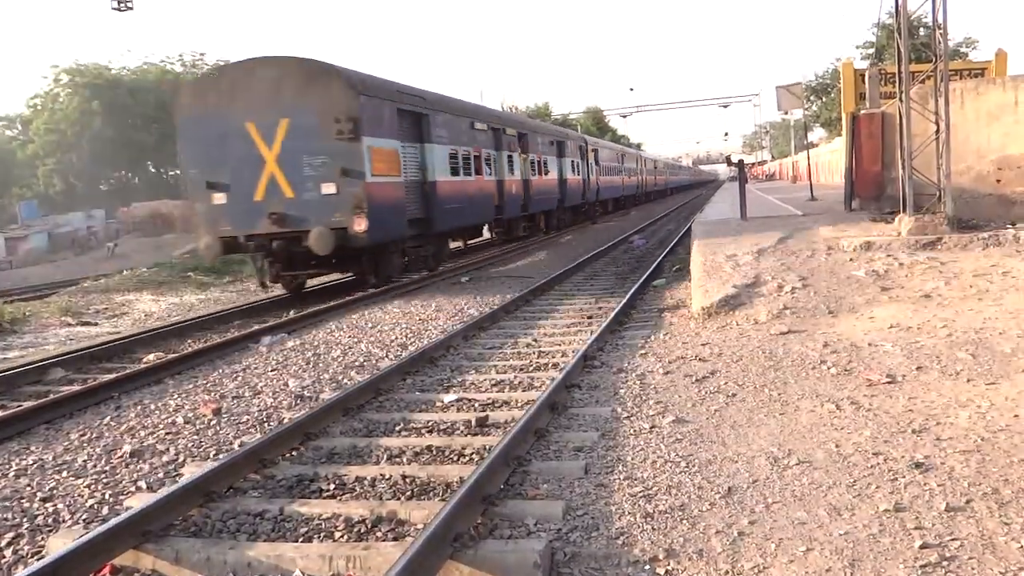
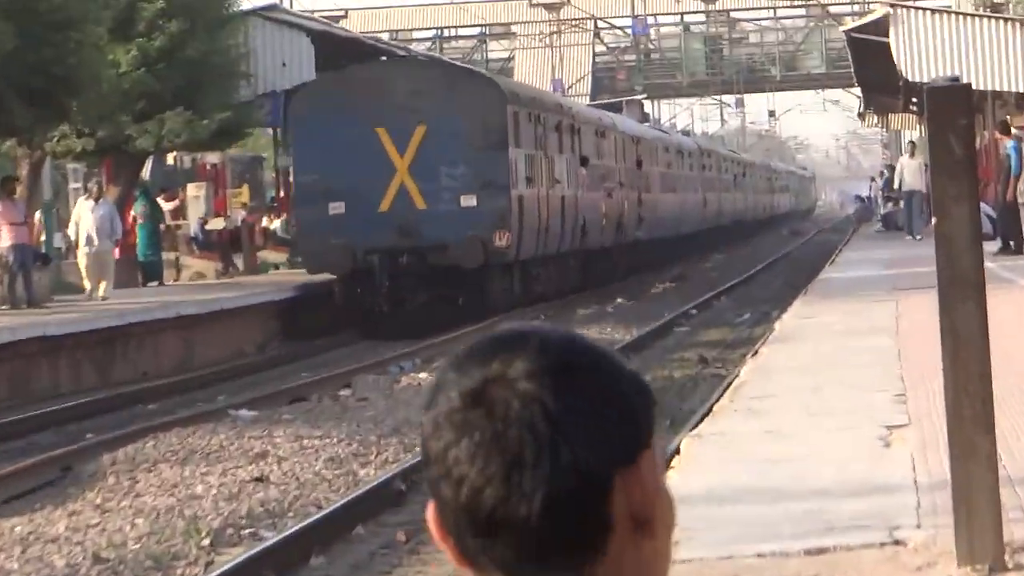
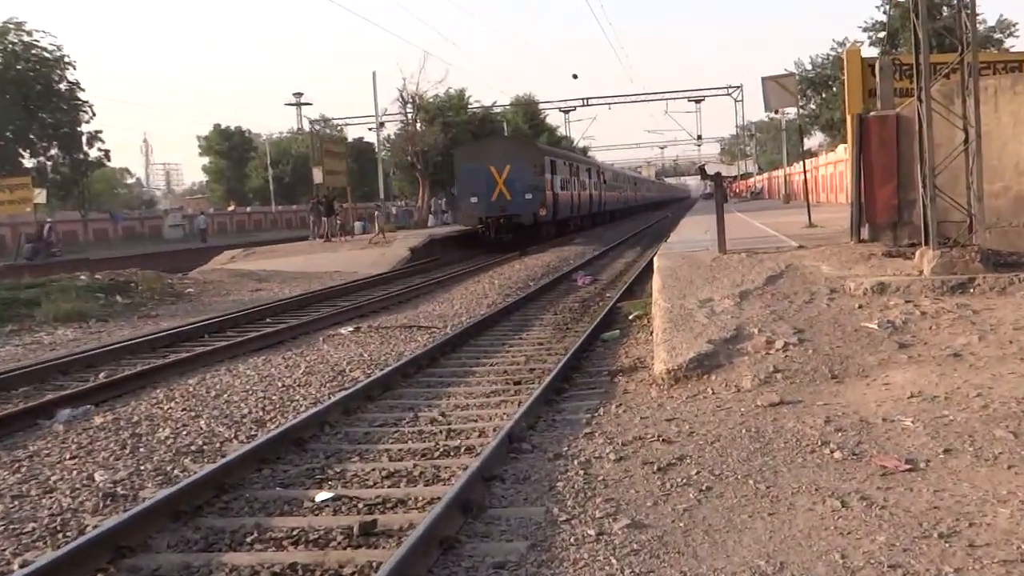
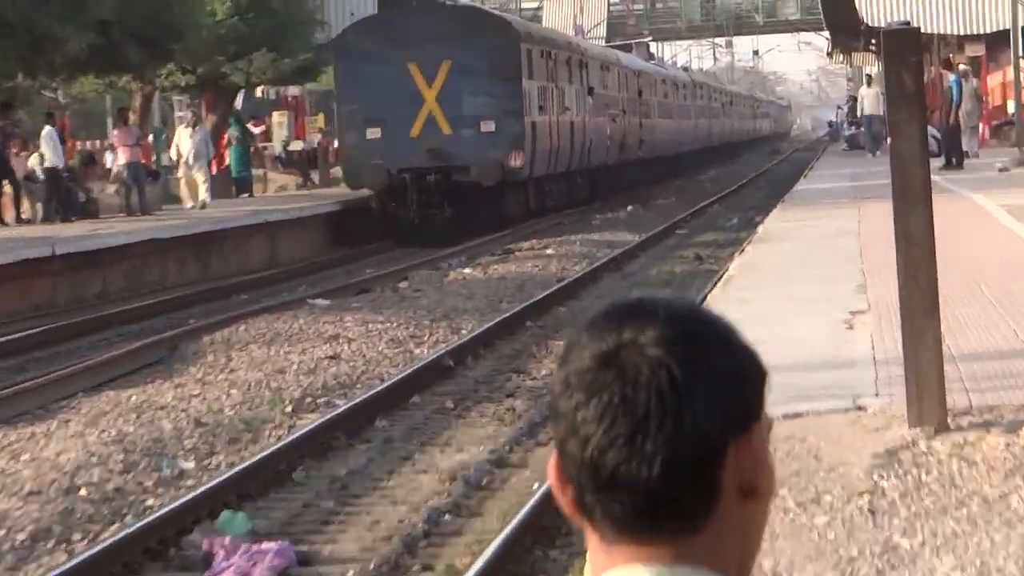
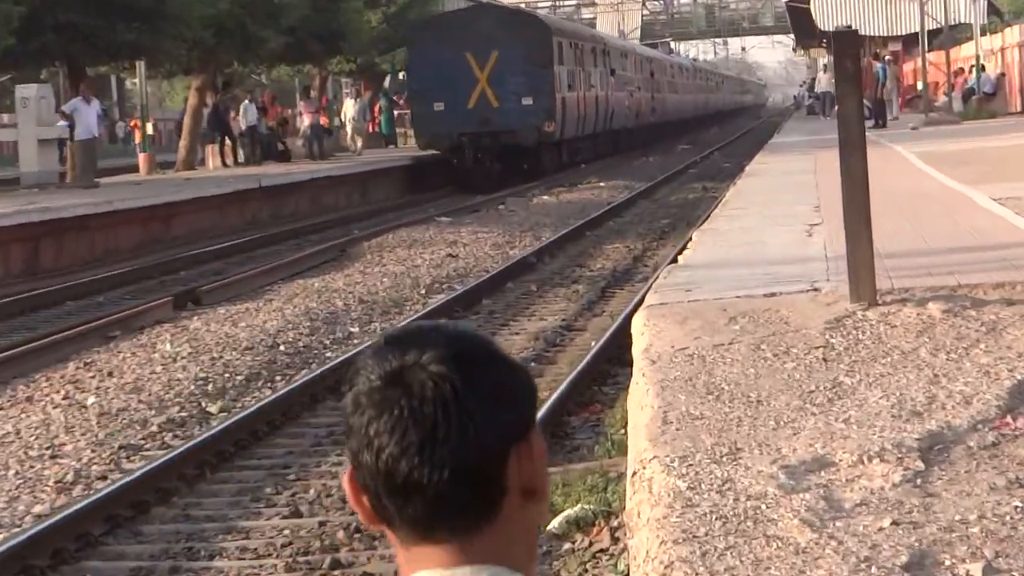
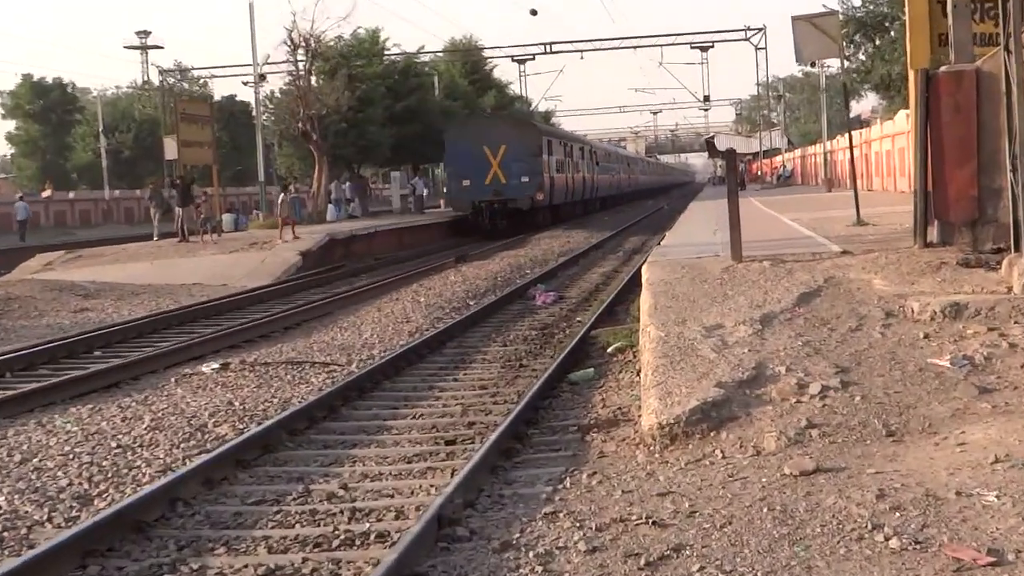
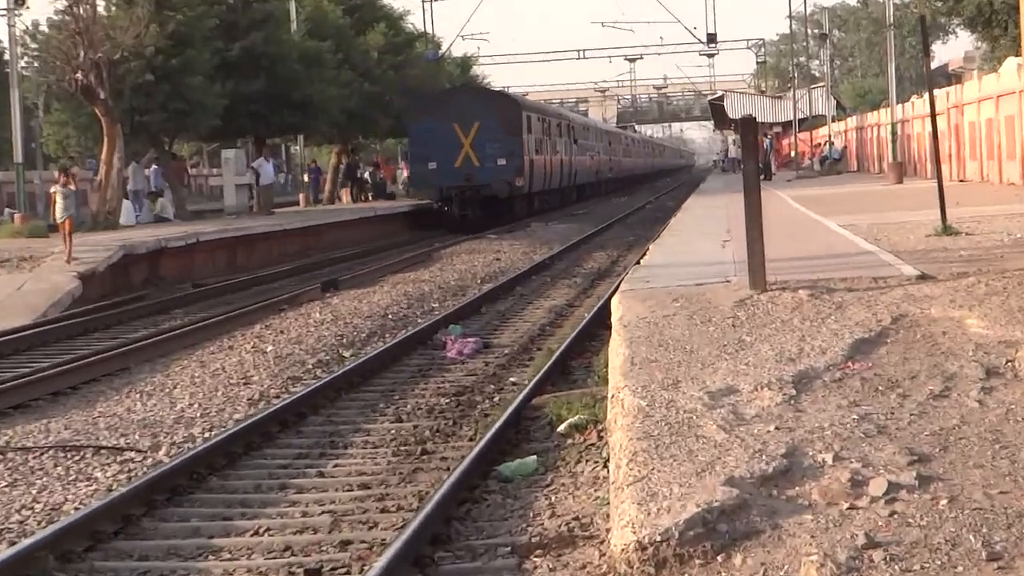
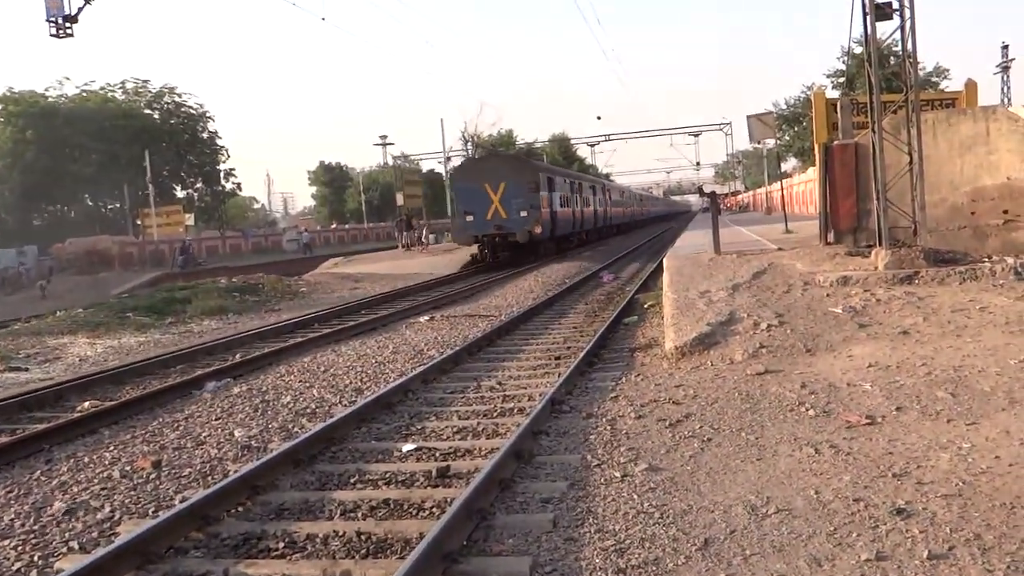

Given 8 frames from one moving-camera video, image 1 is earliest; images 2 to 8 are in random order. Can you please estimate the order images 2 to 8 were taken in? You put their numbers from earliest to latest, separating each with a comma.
8, 3, 6, 7, 5, 4, 2
